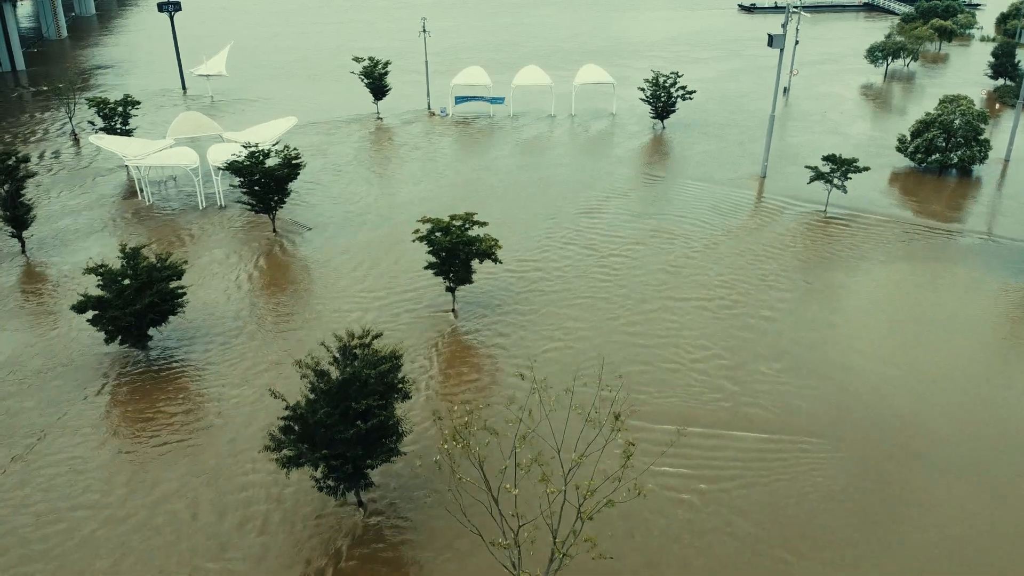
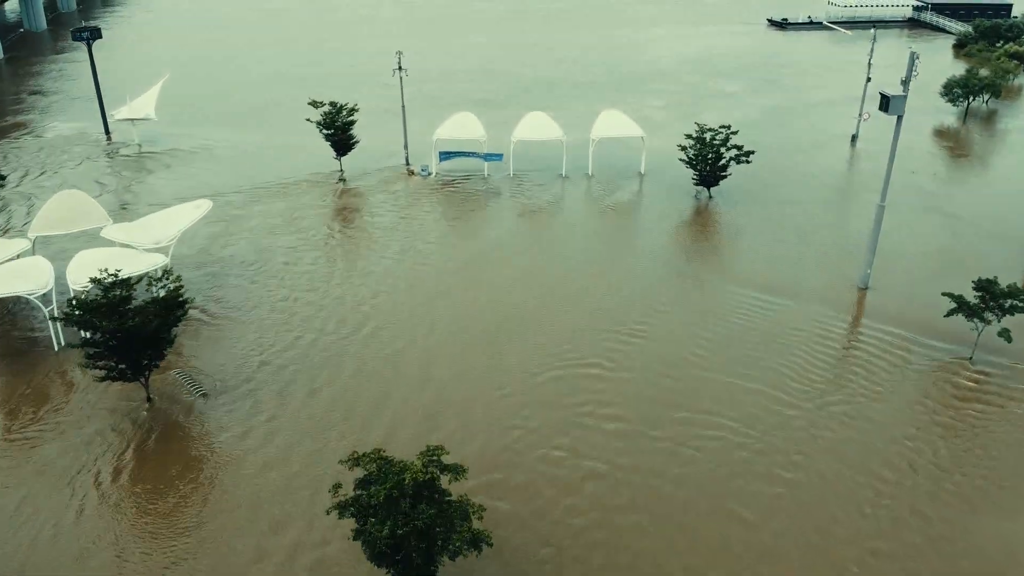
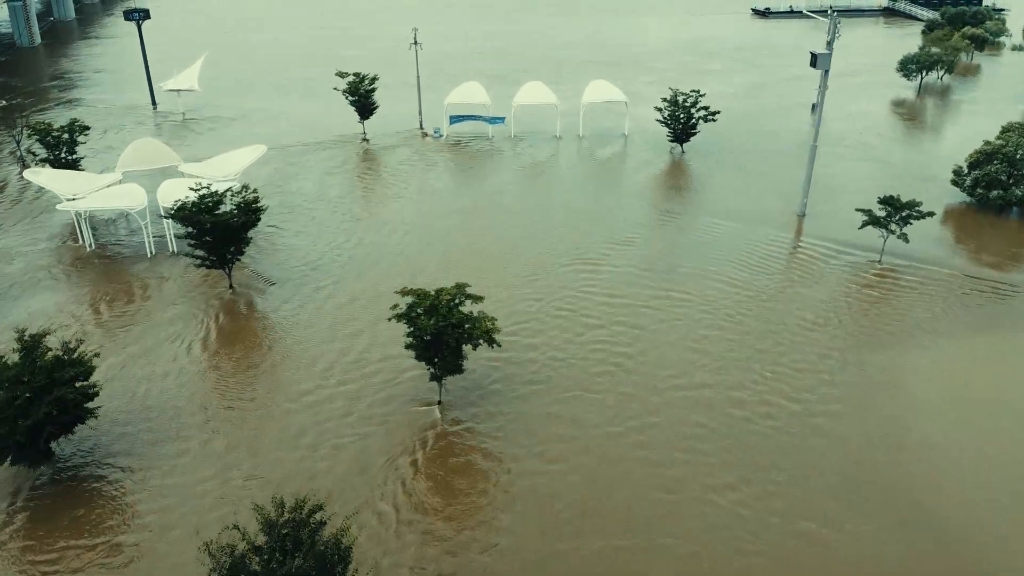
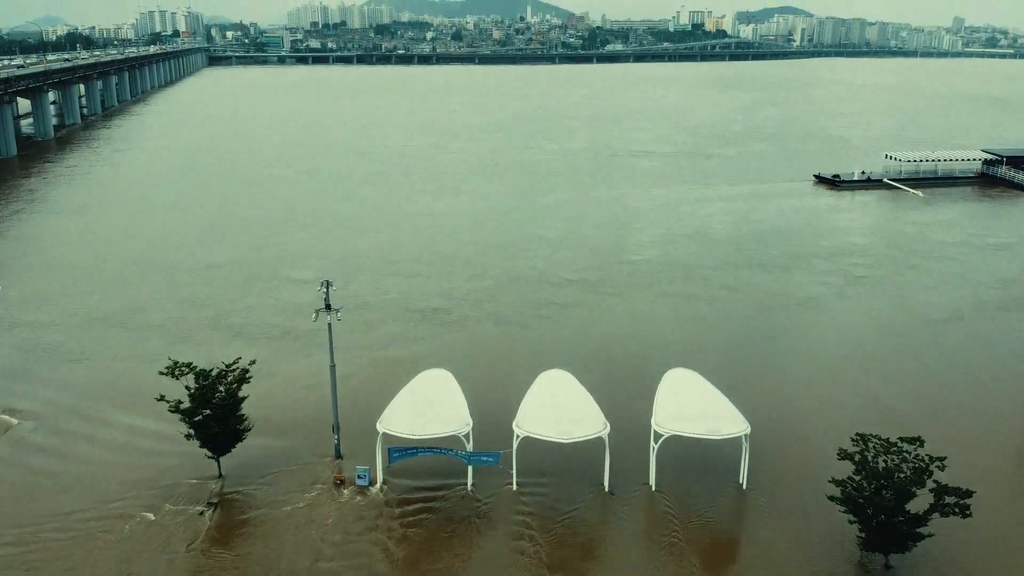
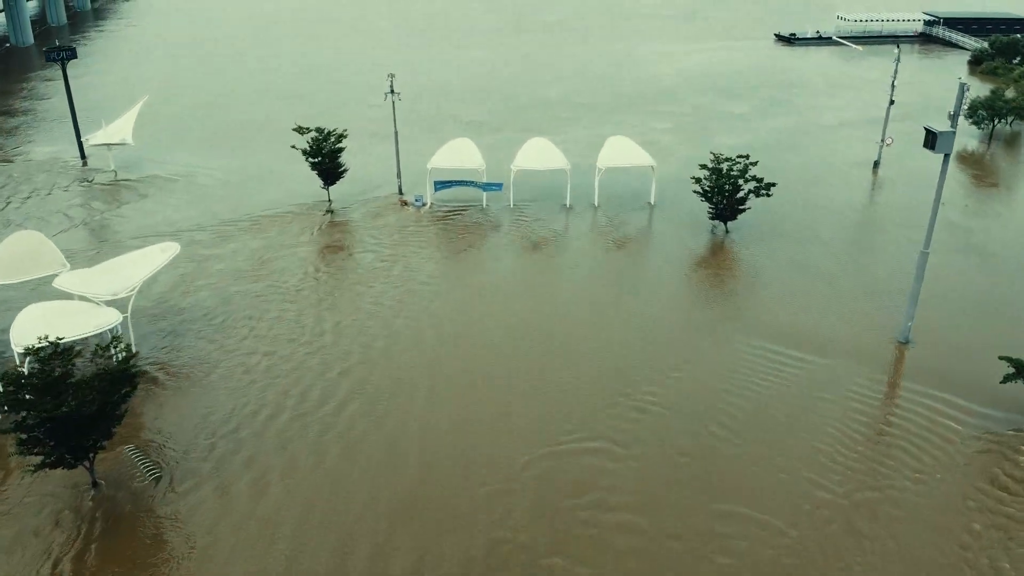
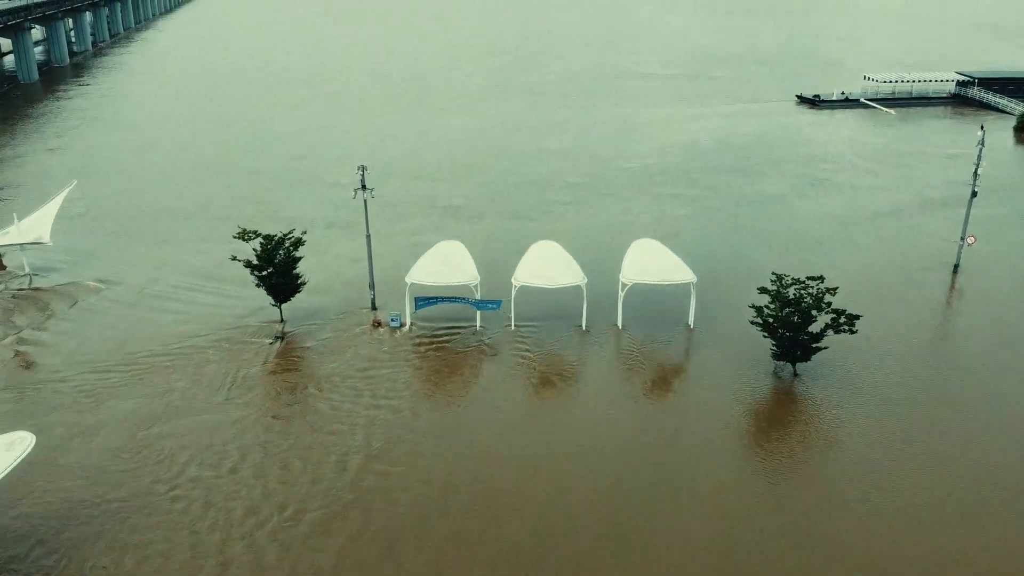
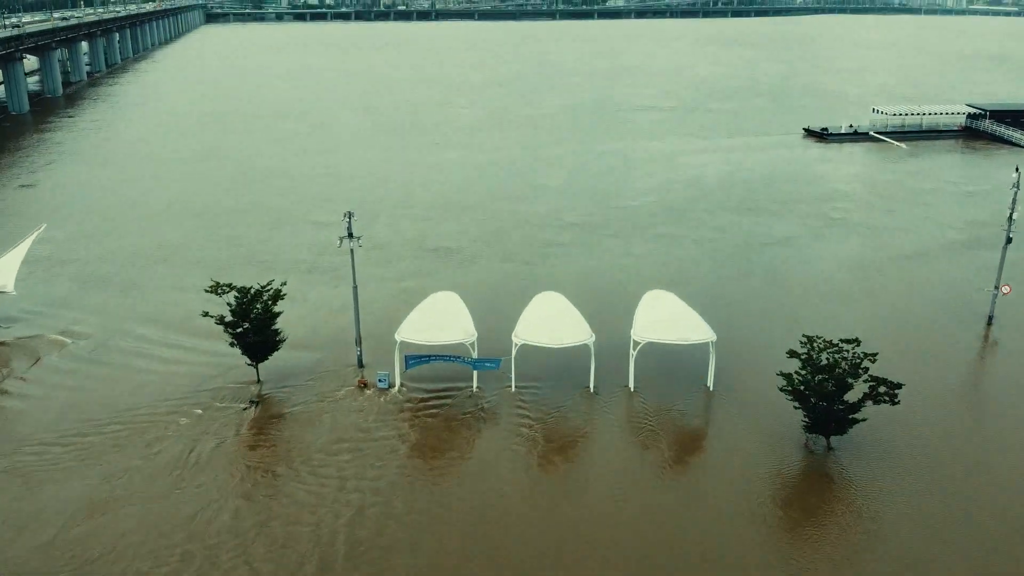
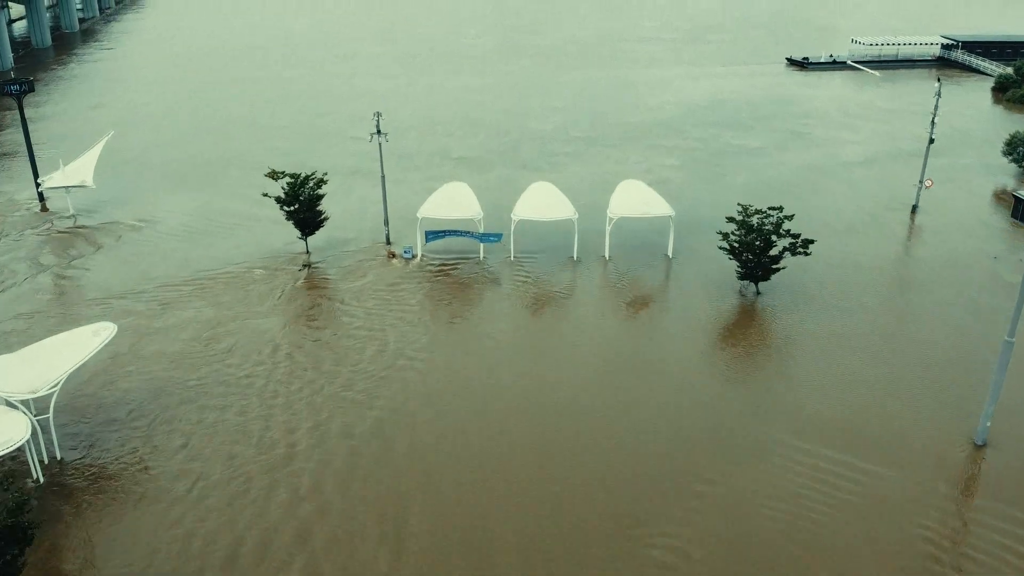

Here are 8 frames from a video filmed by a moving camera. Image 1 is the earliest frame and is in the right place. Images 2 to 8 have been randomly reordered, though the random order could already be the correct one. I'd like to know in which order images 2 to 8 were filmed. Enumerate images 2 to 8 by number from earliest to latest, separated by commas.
3, 2, 5, 8, 6, 7, 4
